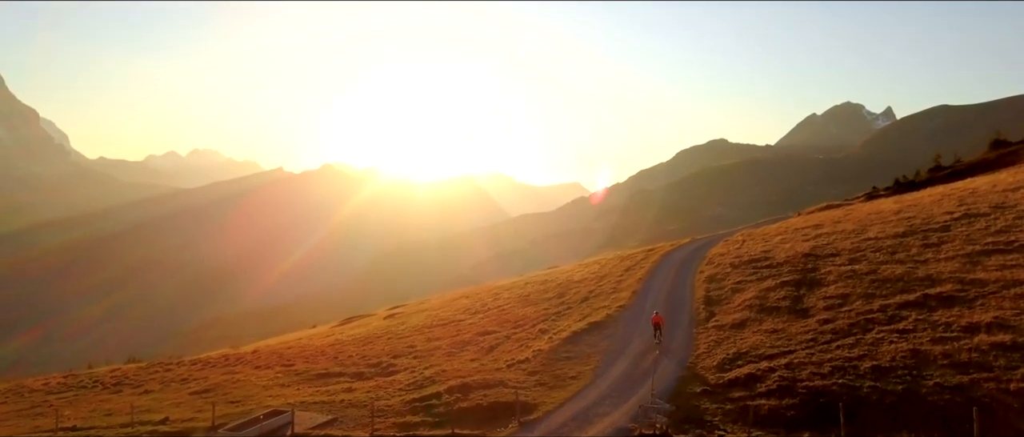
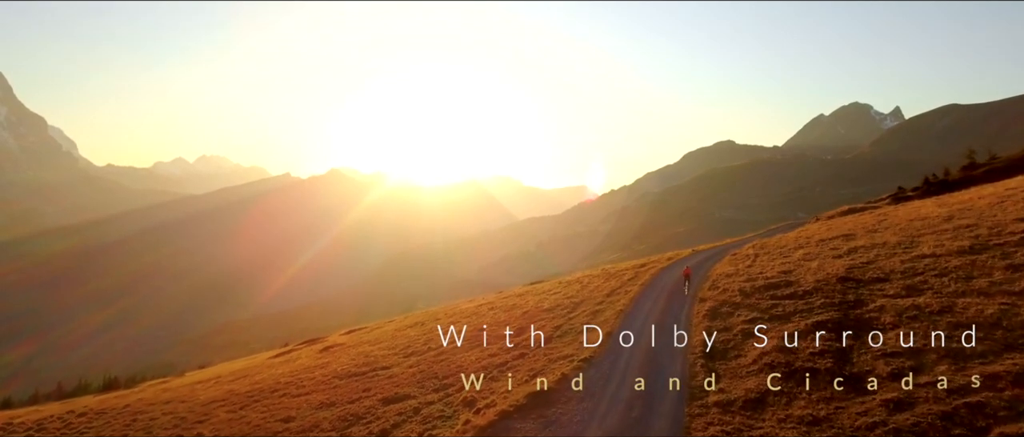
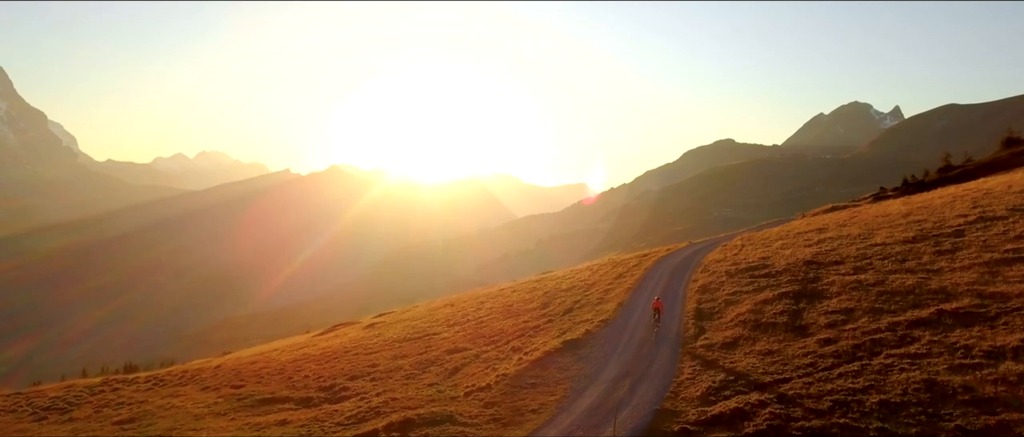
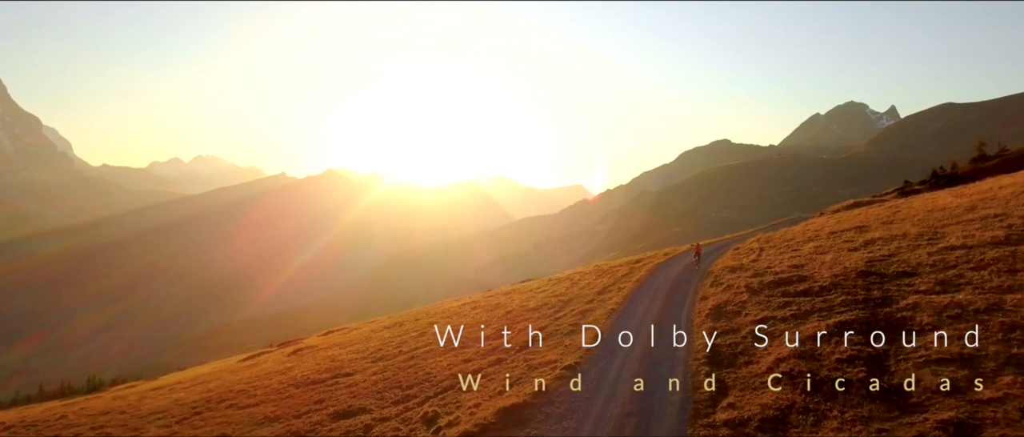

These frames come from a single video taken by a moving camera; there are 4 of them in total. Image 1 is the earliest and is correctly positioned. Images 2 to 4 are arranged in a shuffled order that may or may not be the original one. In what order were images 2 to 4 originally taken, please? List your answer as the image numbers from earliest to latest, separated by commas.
3, 2, 4
